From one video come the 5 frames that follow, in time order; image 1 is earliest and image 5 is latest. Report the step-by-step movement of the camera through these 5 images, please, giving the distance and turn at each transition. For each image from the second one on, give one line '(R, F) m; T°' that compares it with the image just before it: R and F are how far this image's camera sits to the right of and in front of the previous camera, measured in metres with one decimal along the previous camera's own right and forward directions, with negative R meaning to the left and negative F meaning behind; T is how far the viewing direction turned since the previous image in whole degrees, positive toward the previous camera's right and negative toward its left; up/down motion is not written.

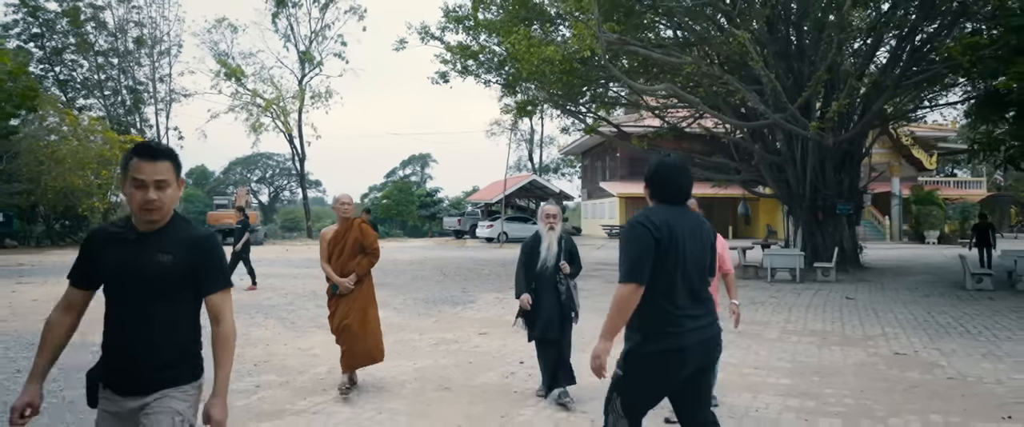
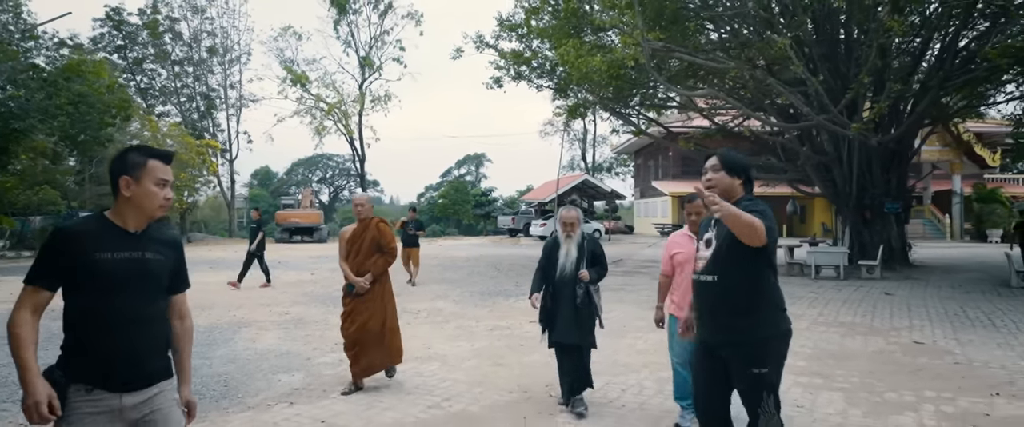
(+0.1, -0.8) m; -4°
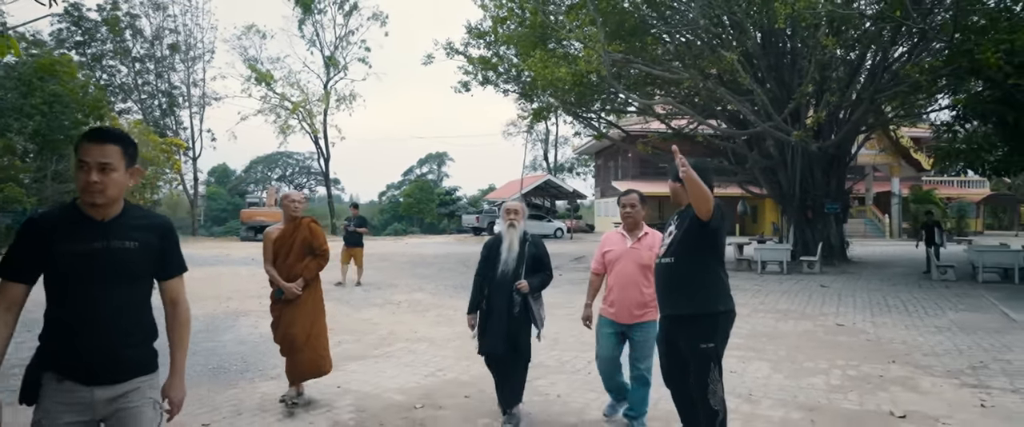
(-0.2, -1.0) m; +3°
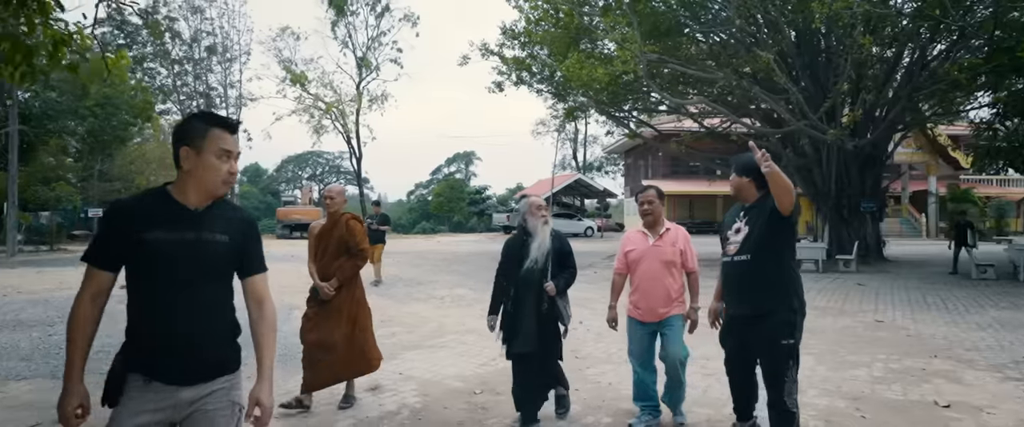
(-0.2, -0.3) m; -2°
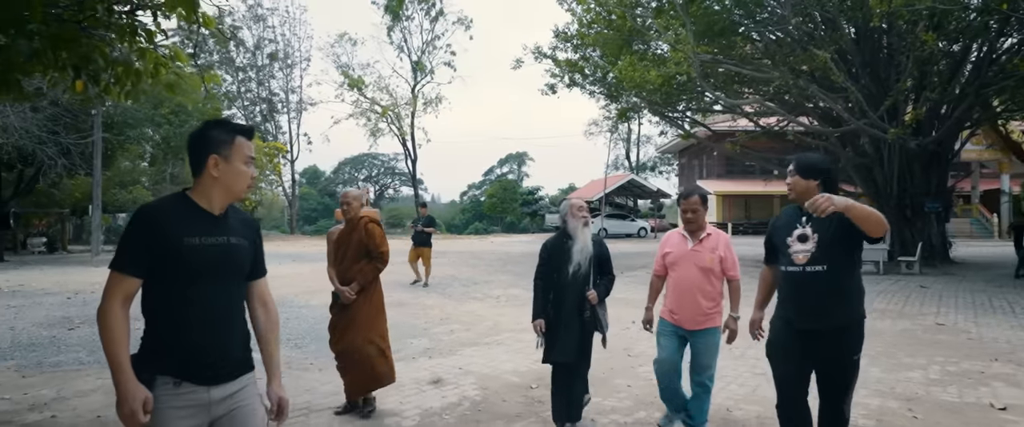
(0.0, -0.2) m; -4°
